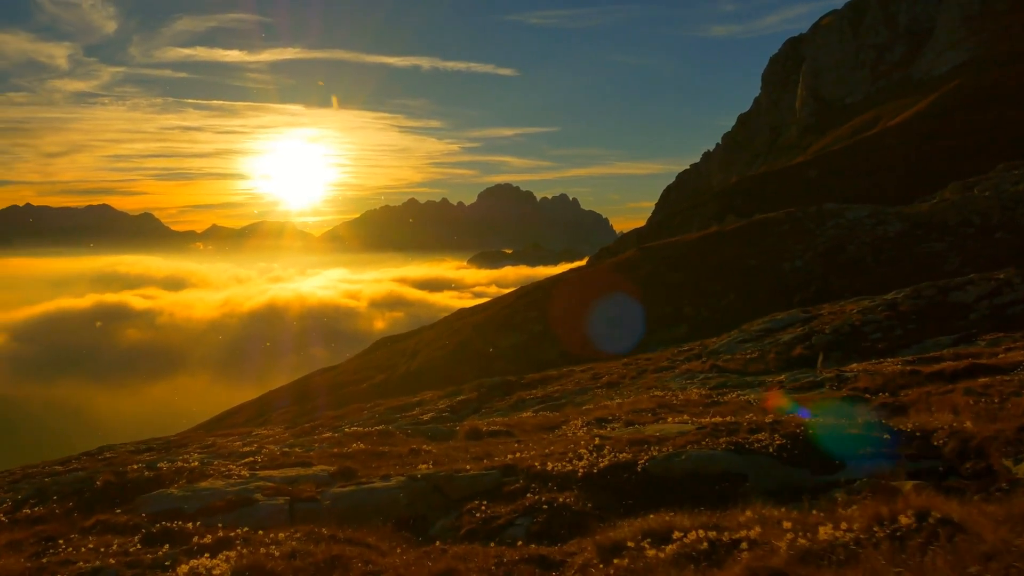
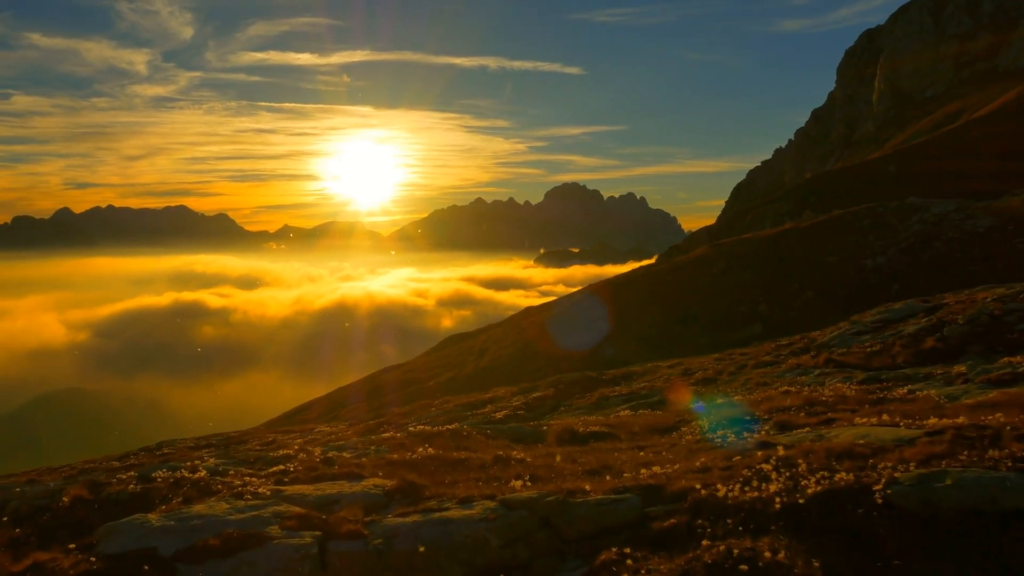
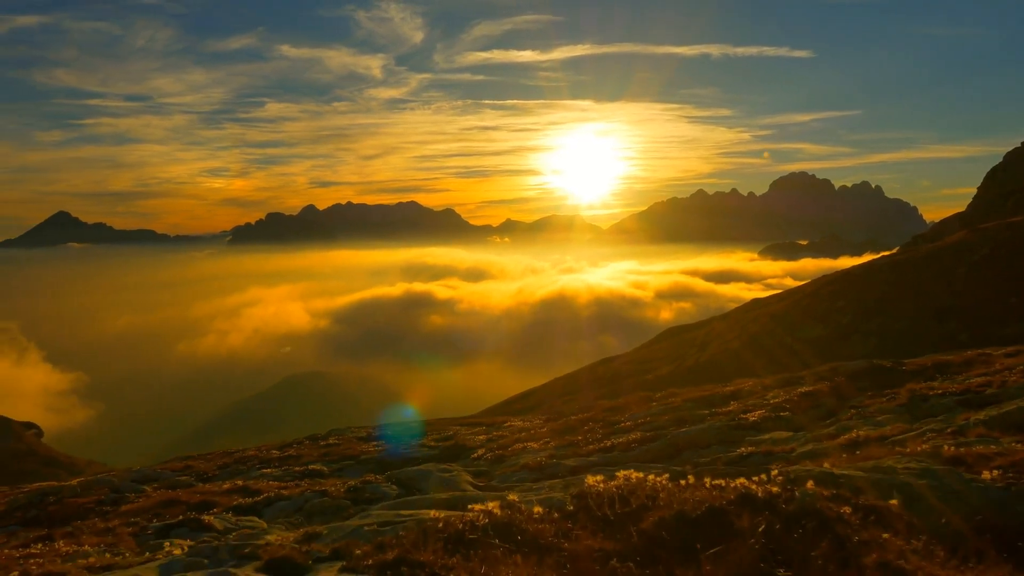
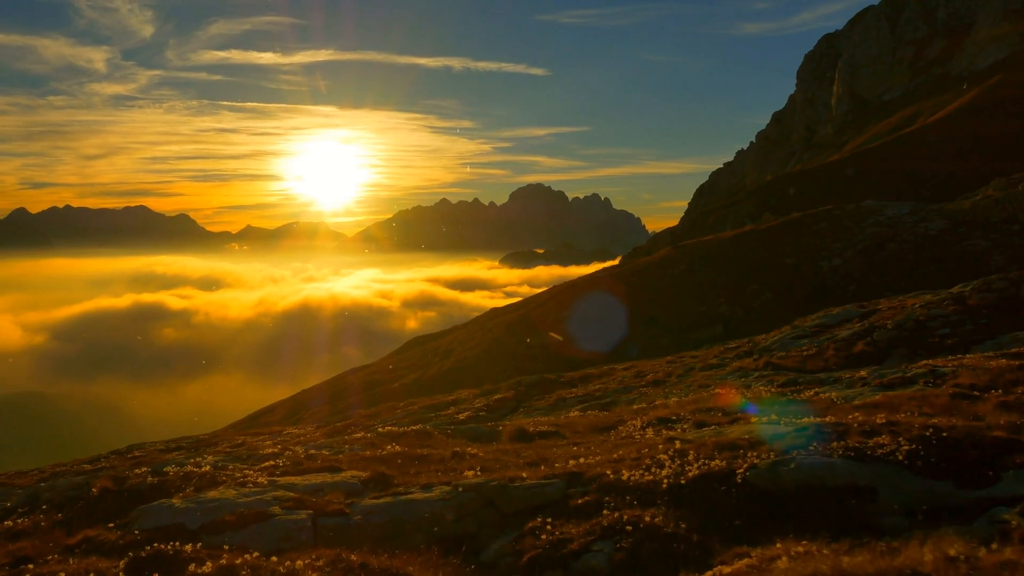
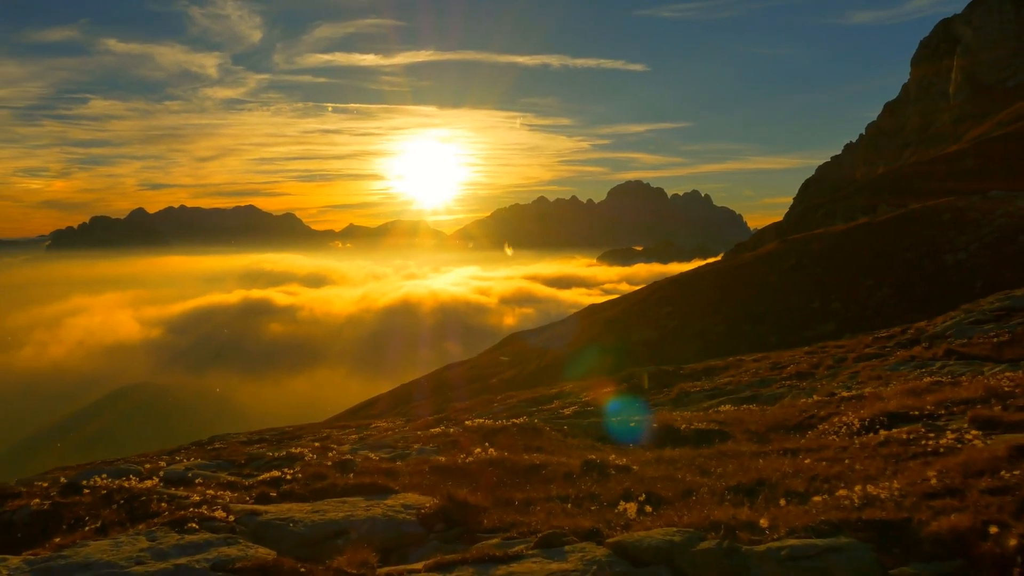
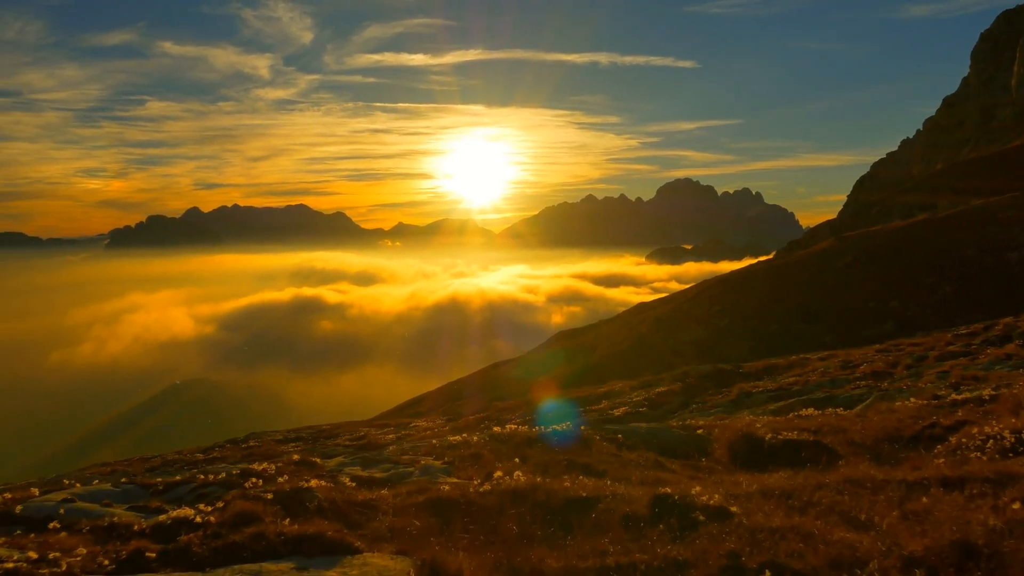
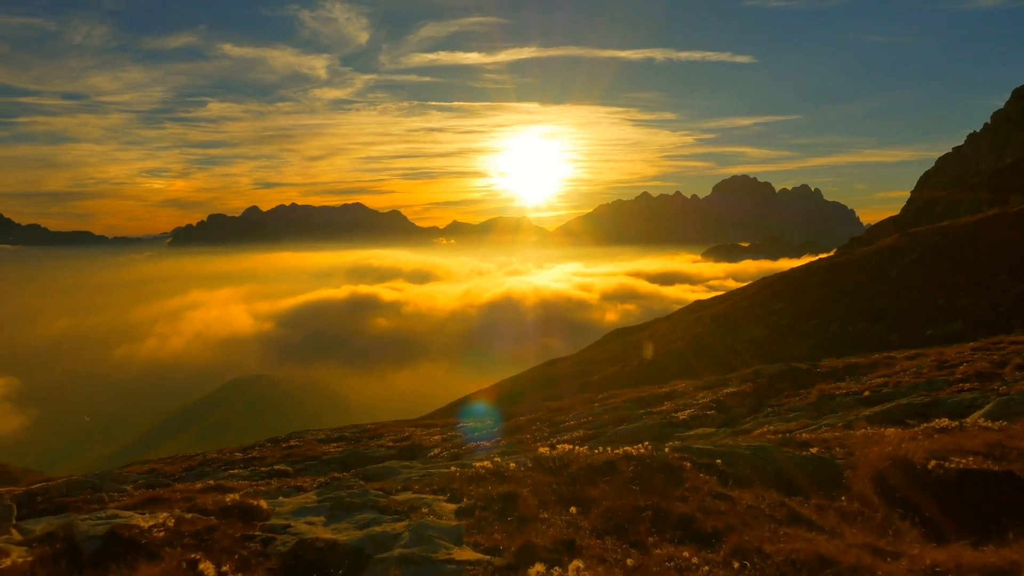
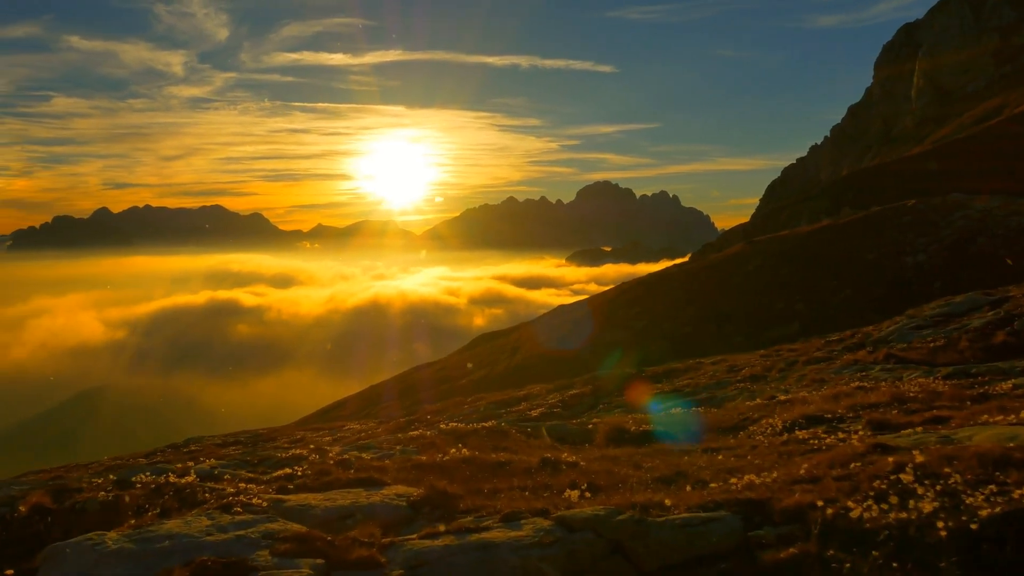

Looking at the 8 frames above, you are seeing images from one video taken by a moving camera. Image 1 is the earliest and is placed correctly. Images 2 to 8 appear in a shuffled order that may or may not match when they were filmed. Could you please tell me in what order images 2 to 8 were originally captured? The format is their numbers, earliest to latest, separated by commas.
4, 2, 8, 5, 6, 7, 3
